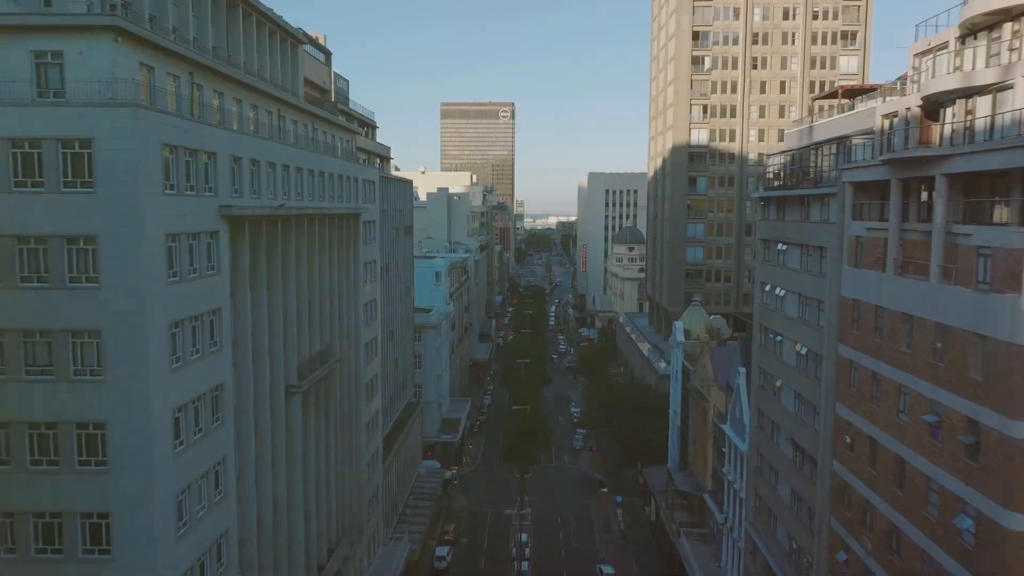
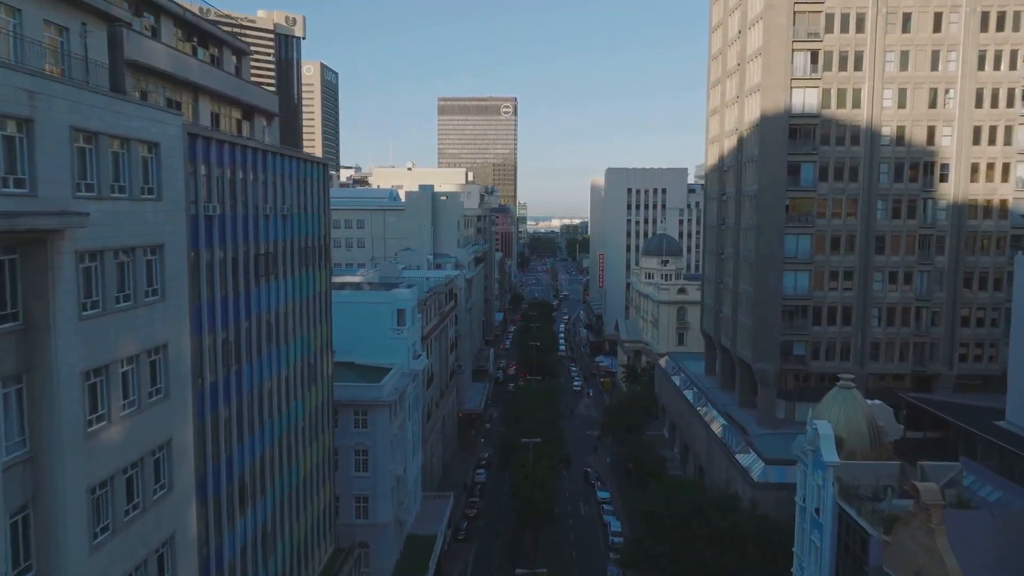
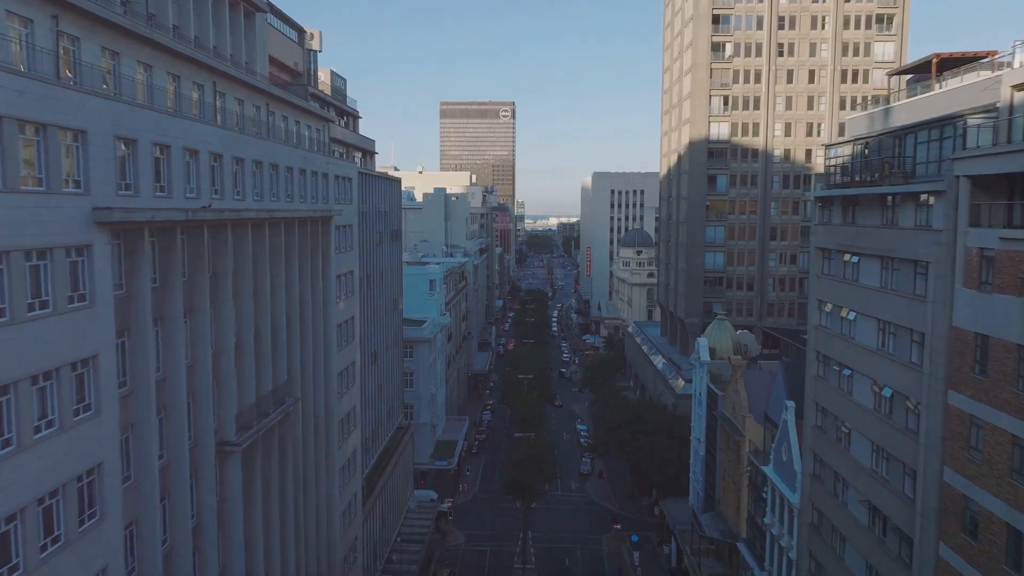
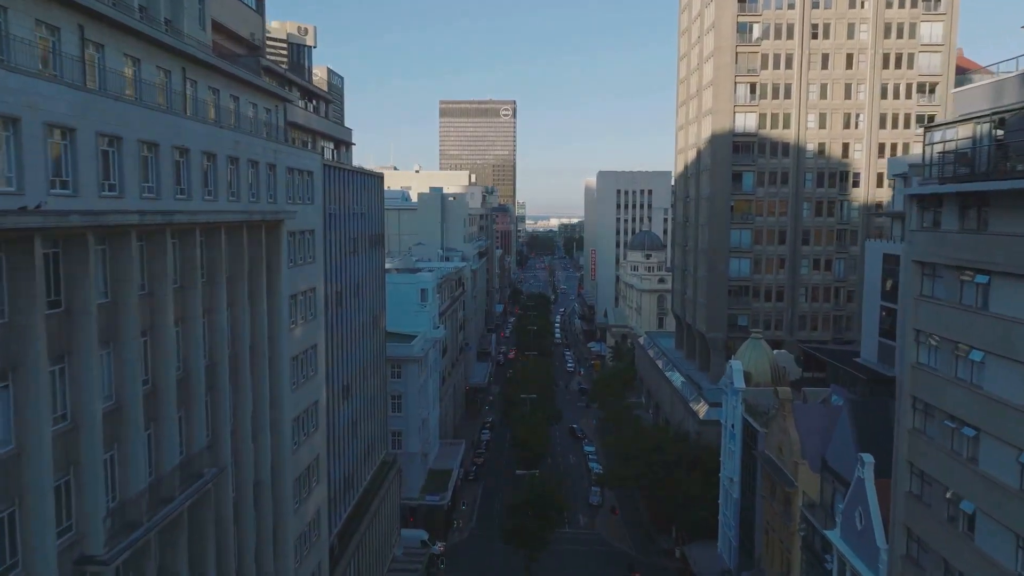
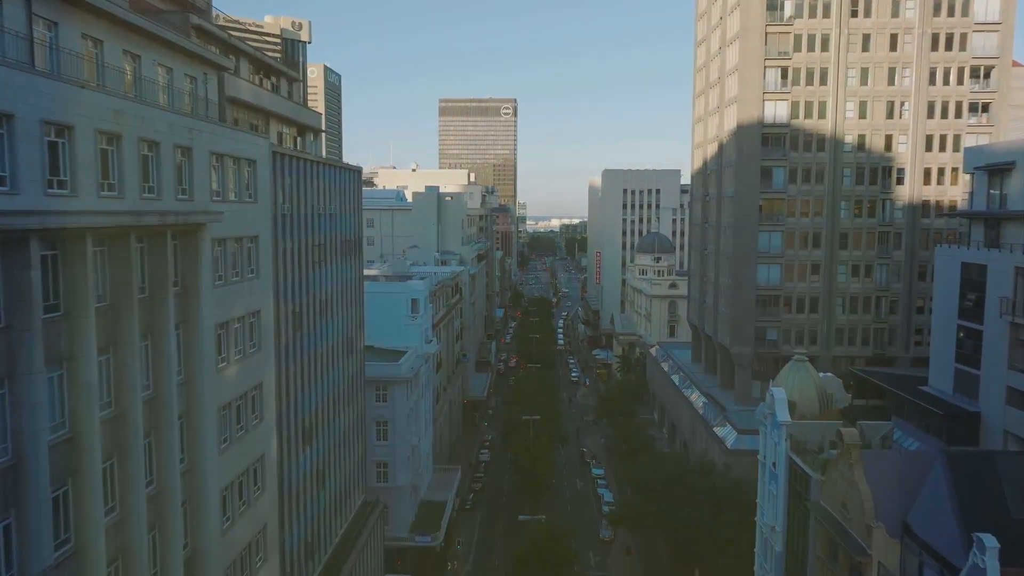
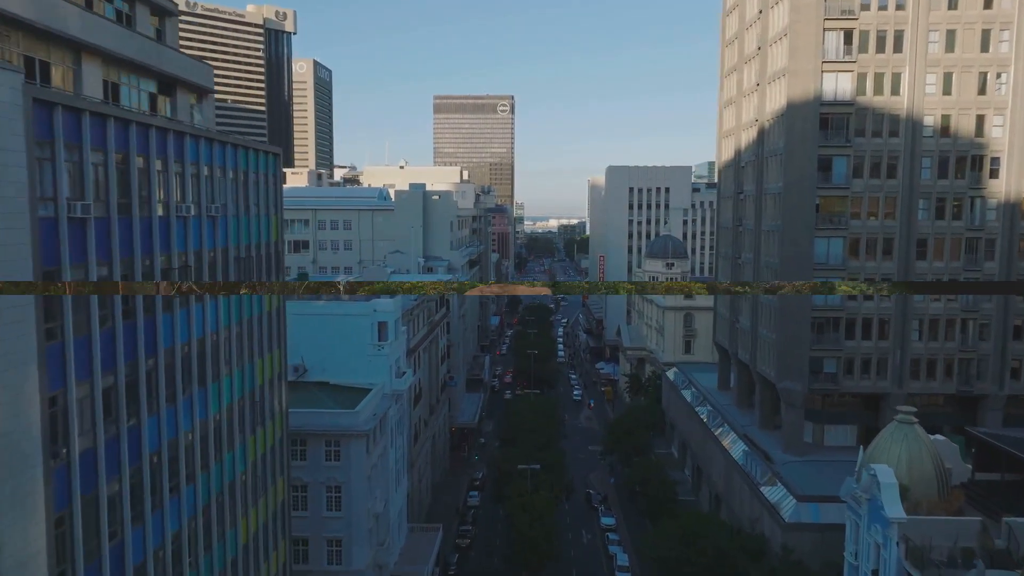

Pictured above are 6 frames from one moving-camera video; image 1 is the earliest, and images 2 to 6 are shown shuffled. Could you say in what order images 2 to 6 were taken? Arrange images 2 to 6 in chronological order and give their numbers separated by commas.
3, 4, 5, 2, 6
